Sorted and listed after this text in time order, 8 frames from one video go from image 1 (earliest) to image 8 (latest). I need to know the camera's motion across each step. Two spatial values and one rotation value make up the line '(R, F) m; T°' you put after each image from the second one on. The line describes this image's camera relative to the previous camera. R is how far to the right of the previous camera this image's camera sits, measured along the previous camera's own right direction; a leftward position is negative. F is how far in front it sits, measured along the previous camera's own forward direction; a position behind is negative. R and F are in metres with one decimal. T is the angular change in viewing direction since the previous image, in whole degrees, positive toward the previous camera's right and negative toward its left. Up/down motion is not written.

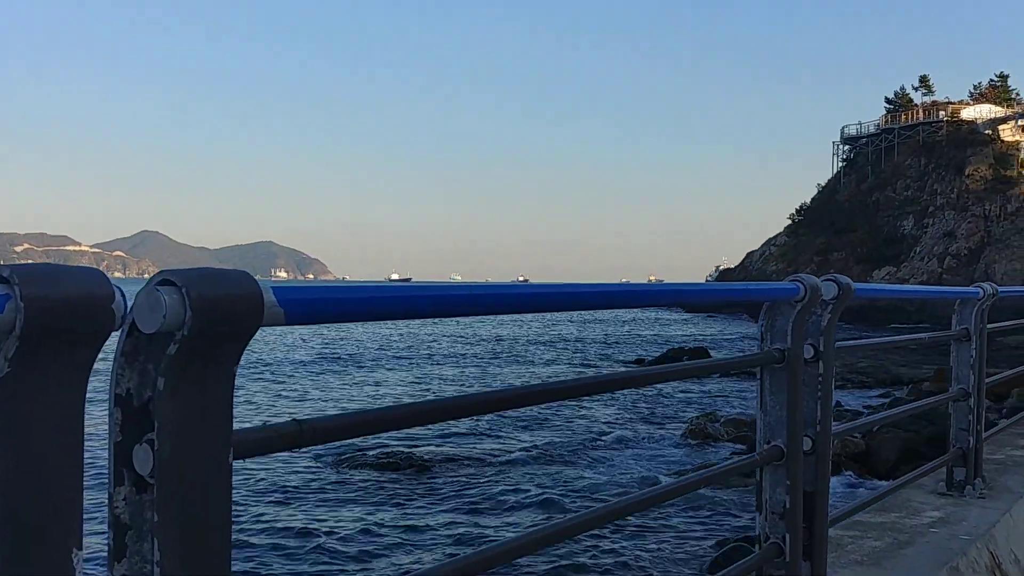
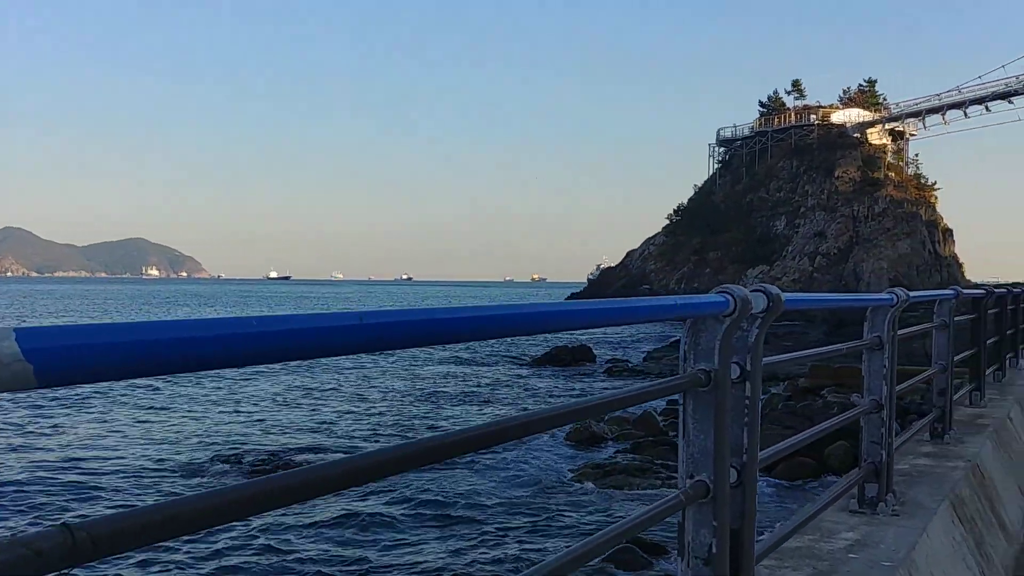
(0.0, +0.4) m; +6°
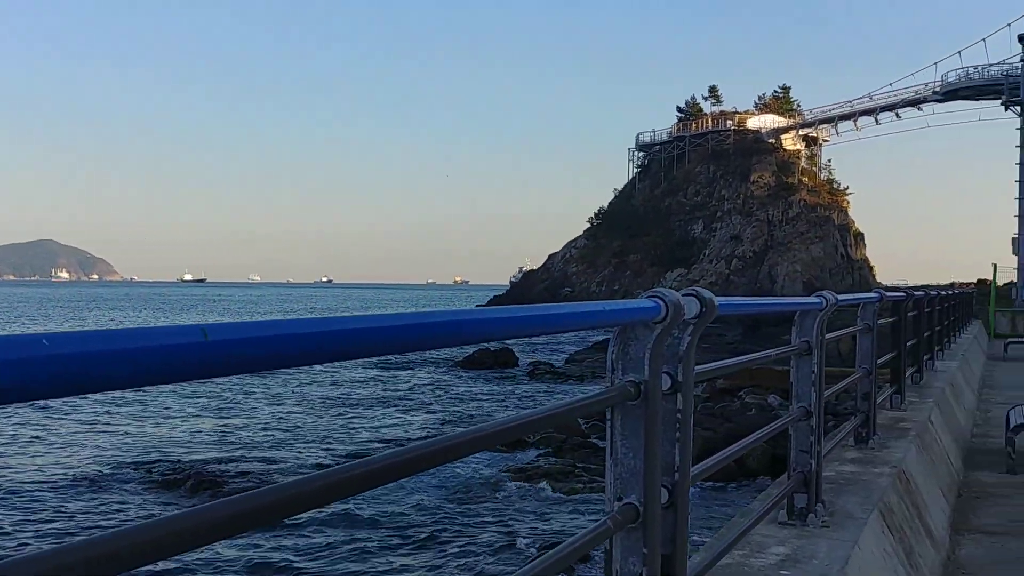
(0.0, +0.2) m; +4°
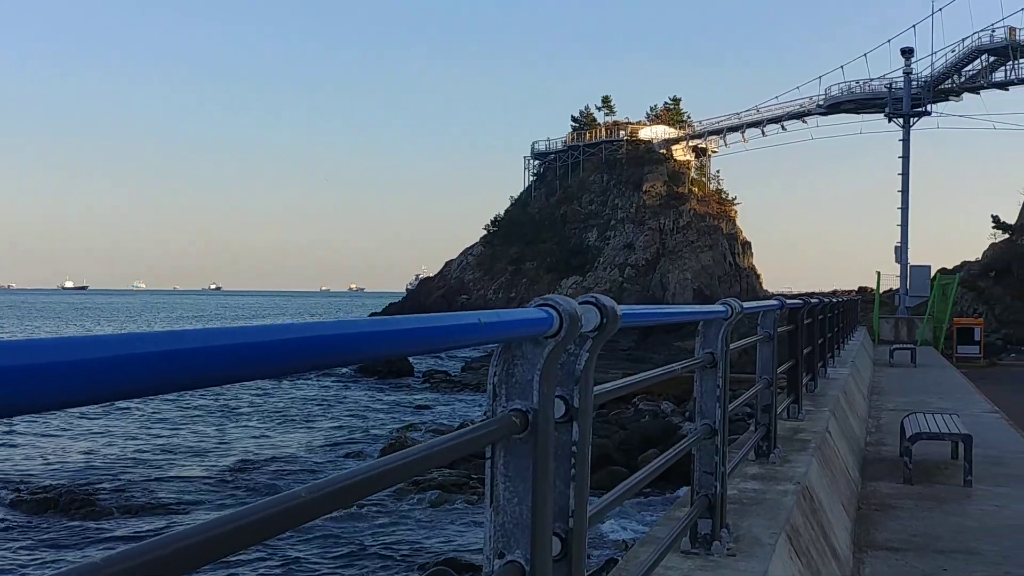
(+0.1, +0.3) m; +6°
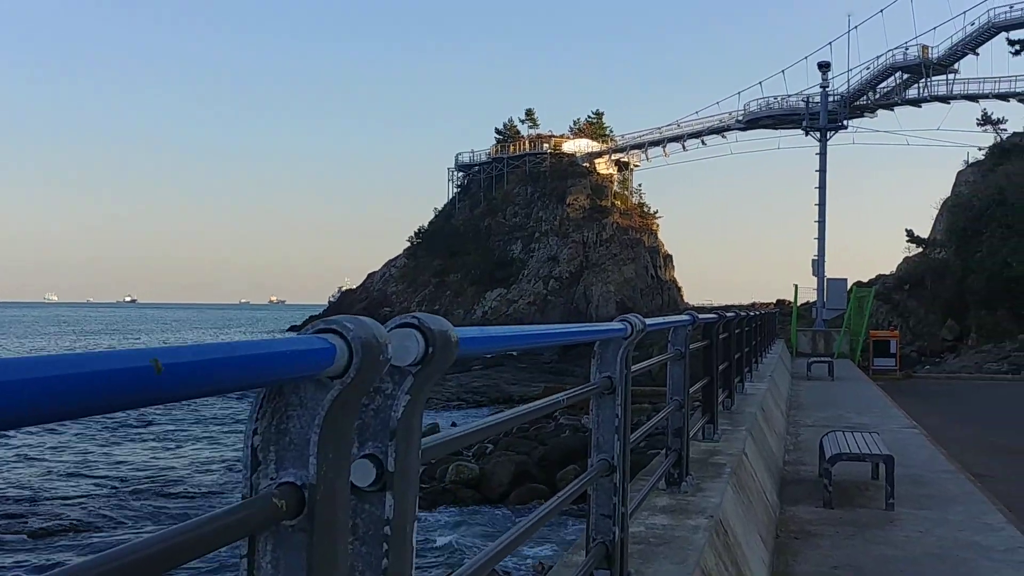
(+0.1, +0.4) m; +4°
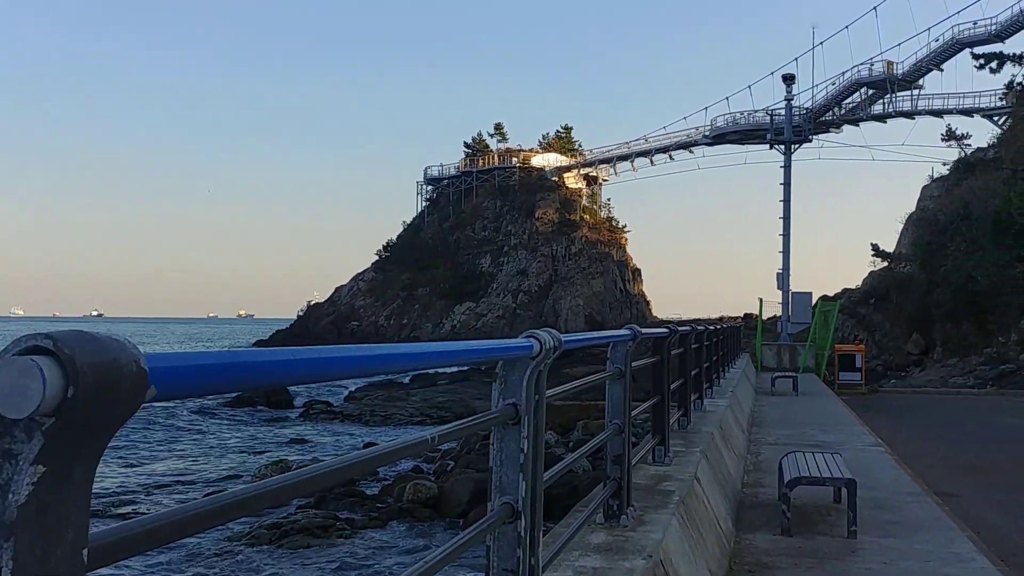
(+0.2, +0.4) m; +2°
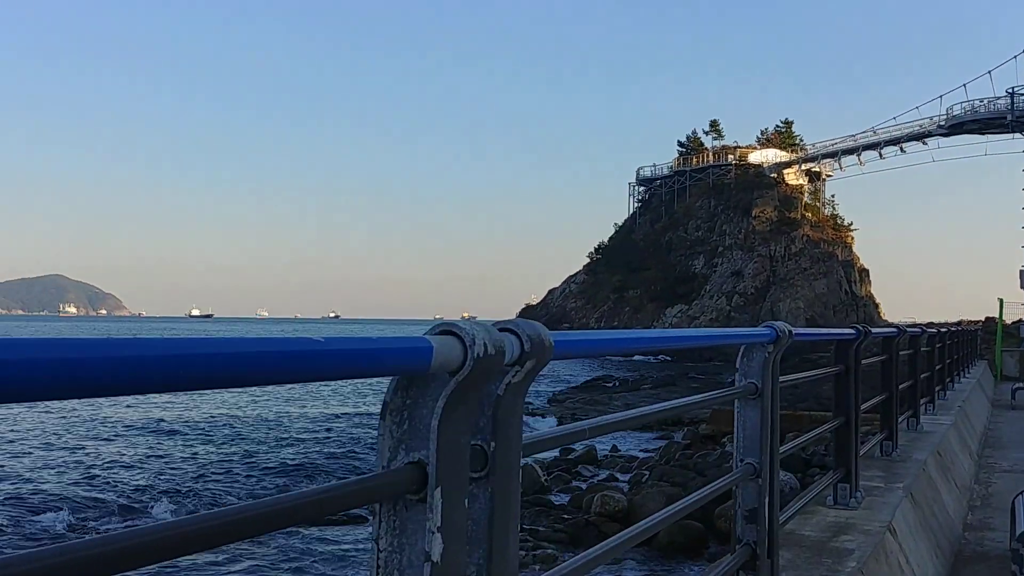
(+0.3, +1.1) m; -12°
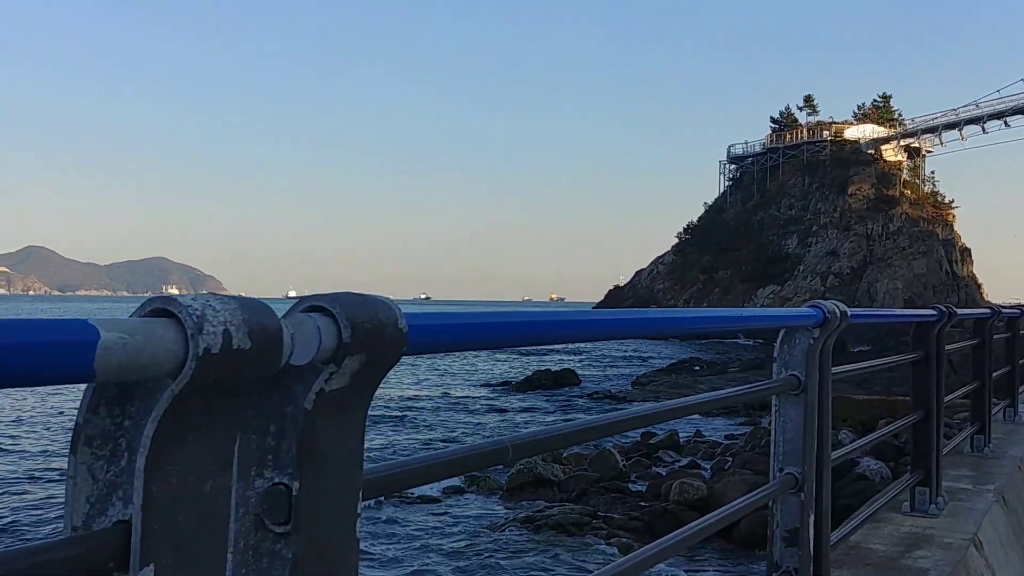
(+0.2, +0.5) m; -5°
